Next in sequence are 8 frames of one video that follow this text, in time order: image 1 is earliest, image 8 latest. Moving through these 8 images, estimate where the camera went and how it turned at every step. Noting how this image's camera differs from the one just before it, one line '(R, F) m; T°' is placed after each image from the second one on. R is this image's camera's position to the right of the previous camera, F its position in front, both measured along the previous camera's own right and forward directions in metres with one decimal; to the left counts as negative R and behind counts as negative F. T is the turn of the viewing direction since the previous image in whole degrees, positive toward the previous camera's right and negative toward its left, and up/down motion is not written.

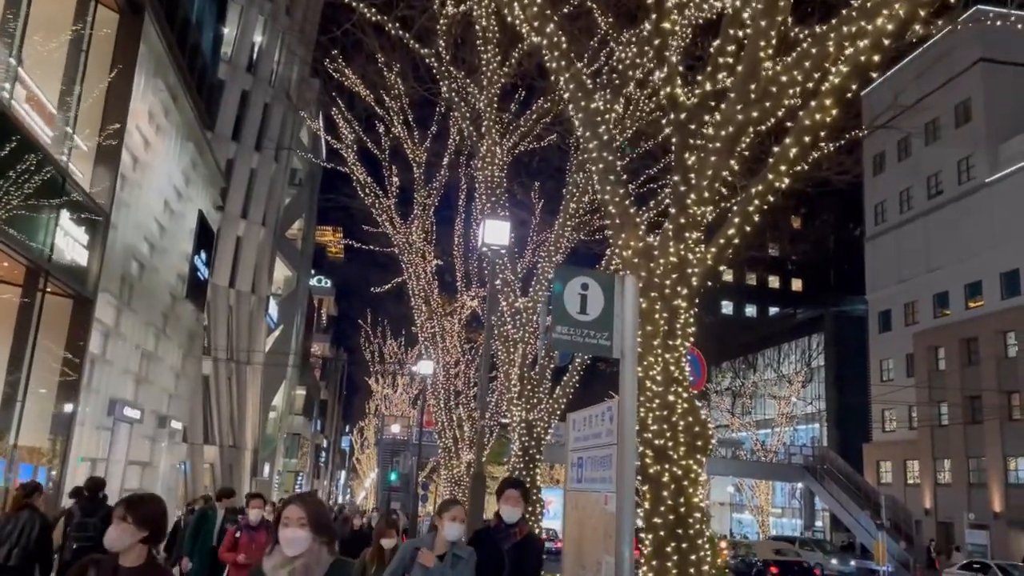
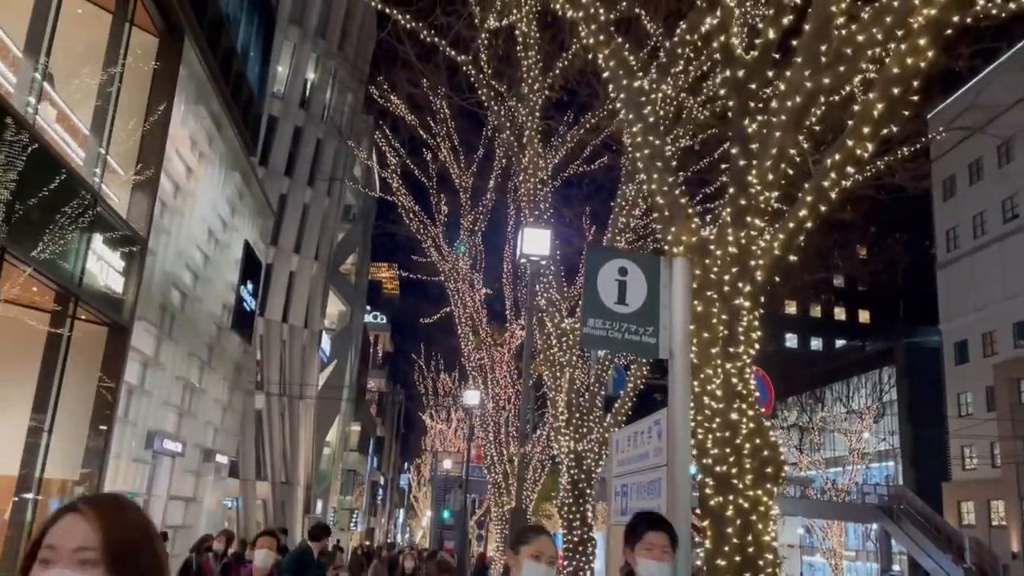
(+0.1, +0.7) m; -4°
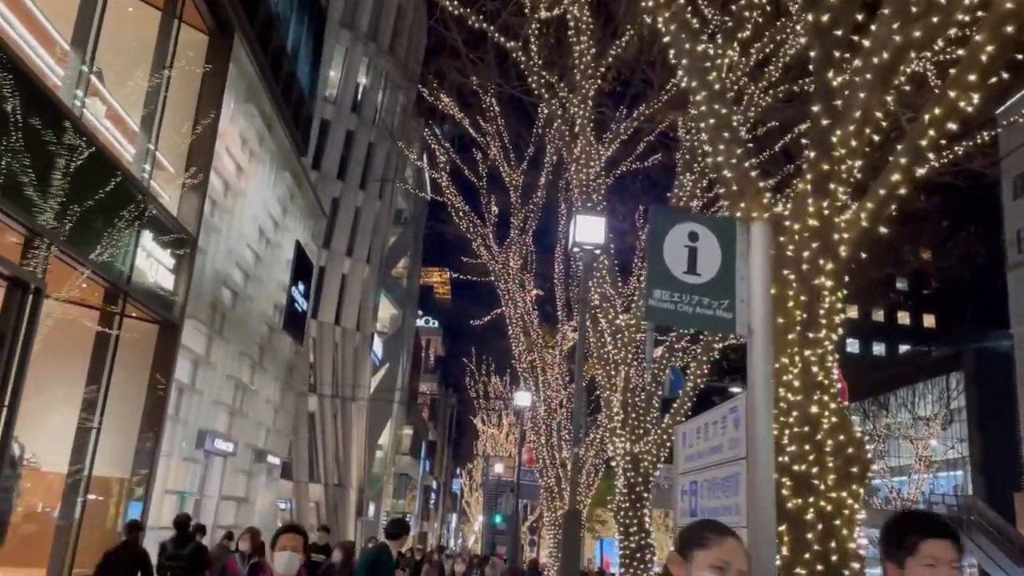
(0.0, +0.4) m; -4°
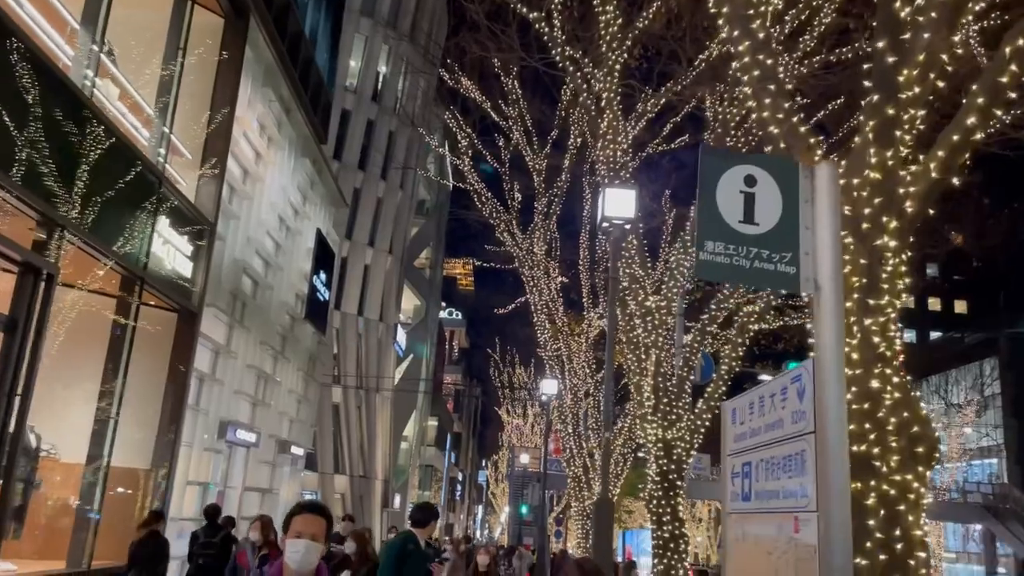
(0.0, +0.3) m; -2°
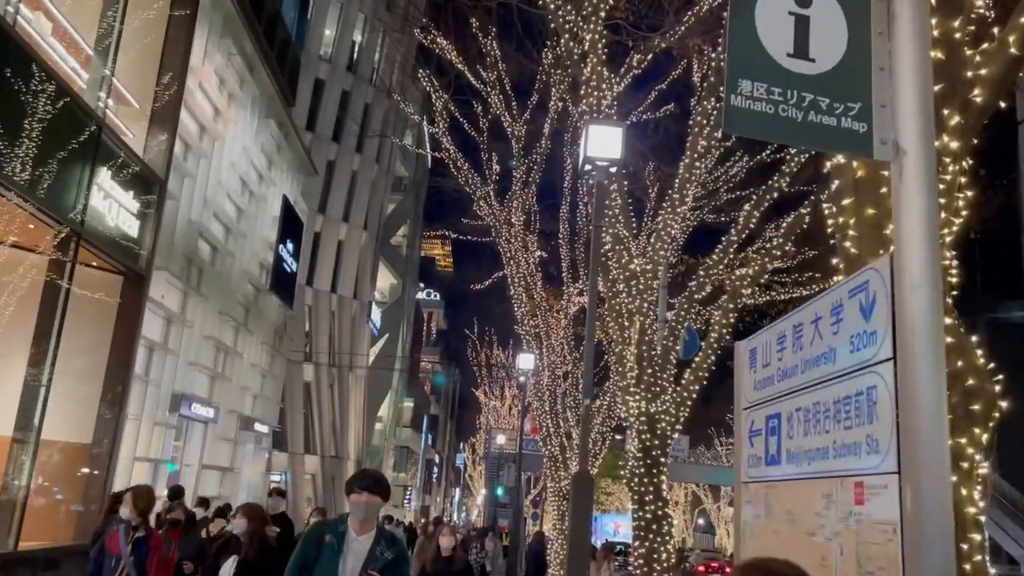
(+0.1, +0.8) m; +1°
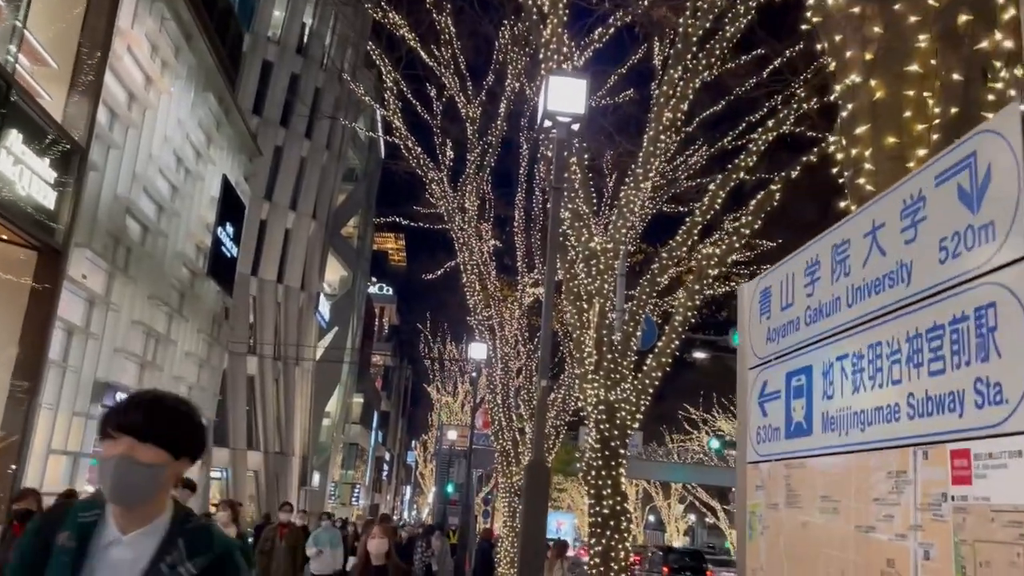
(0.0, +0.6) m; +3°
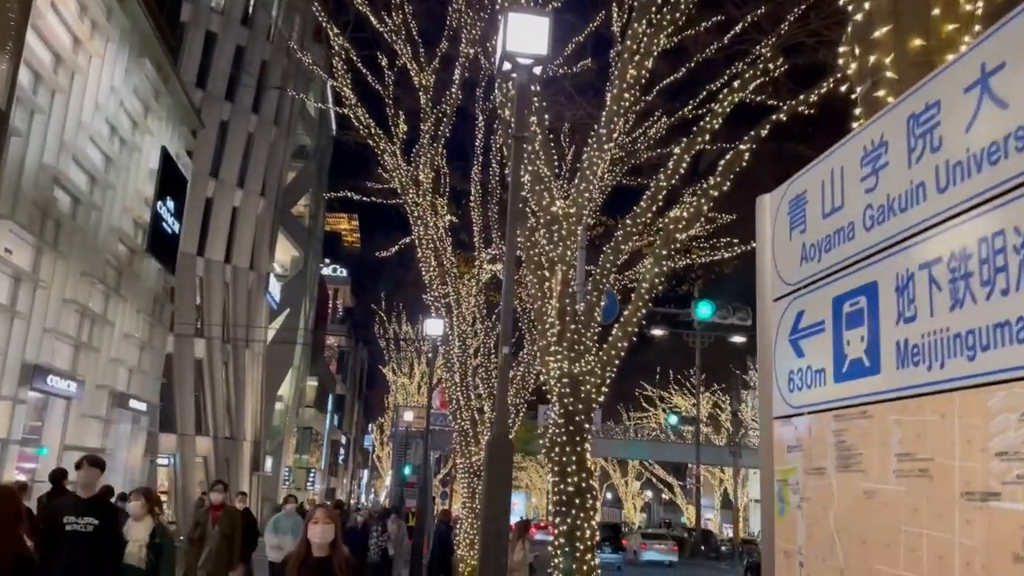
(0.0, +0.5) m; +3°
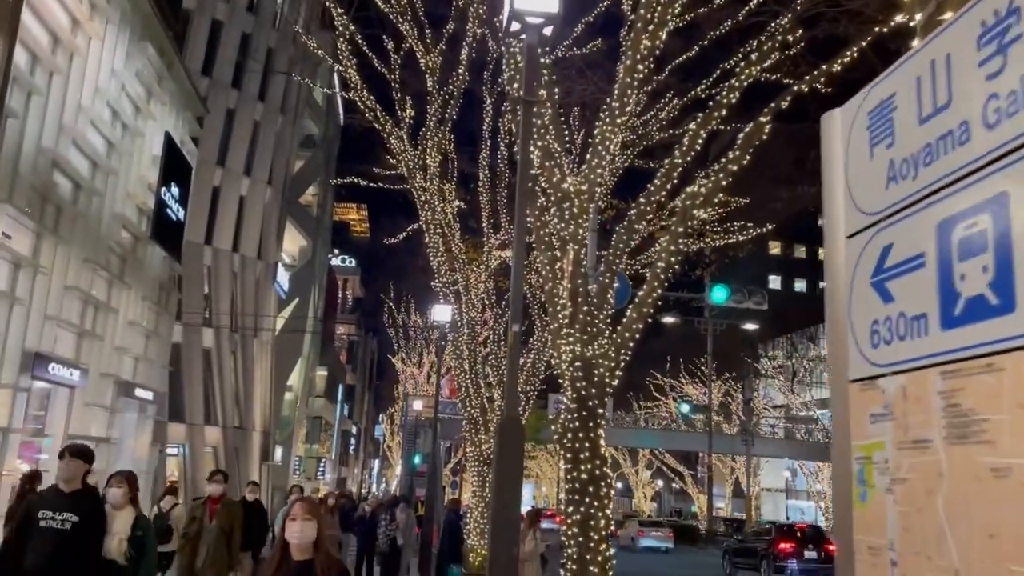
(0.0, +0.3) m; -1°
